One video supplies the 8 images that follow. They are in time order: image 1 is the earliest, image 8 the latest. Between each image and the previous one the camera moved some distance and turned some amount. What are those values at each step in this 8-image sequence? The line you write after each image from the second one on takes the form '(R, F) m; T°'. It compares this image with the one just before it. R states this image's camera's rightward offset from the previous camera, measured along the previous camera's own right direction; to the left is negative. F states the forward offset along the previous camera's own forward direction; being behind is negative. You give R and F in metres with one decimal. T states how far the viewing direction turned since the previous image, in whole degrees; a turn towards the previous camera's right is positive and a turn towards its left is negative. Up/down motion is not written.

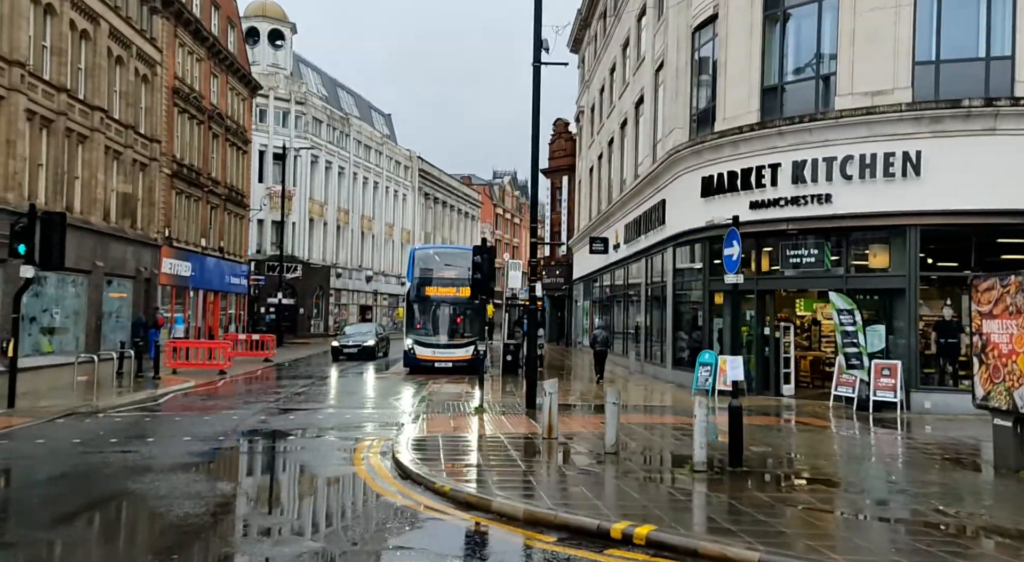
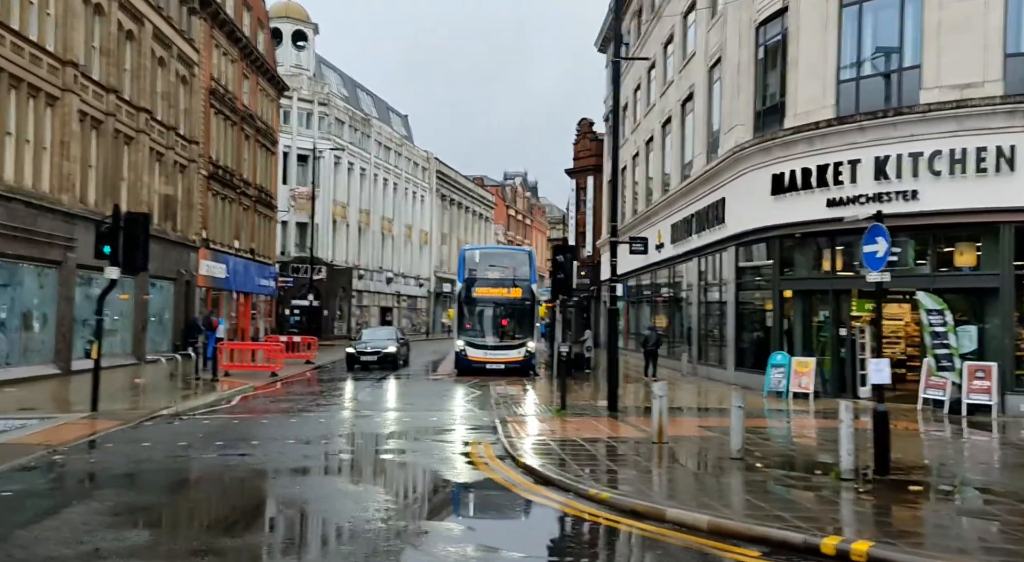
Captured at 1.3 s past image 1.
(-1.1, +0.3) m; -1°
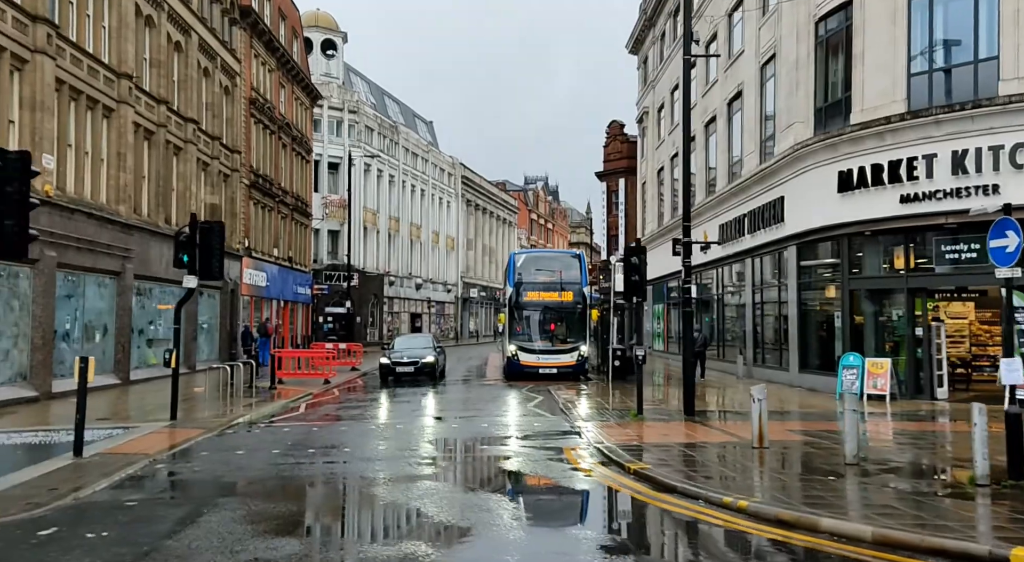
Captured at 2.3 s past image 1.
(-0.8, +0.2) m; -2°
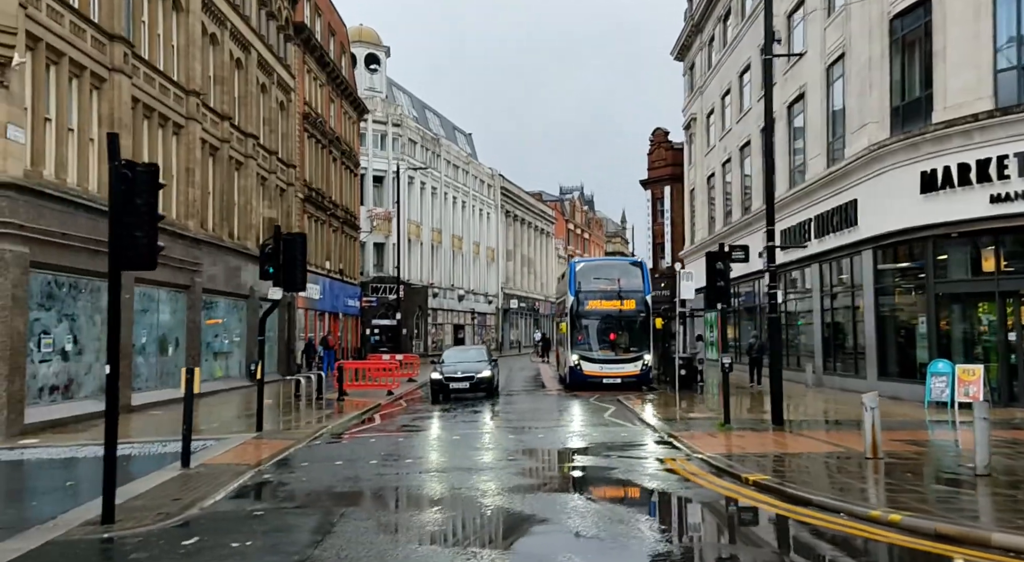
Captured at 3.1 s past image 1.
(-0.7, +0.2) m; -2°
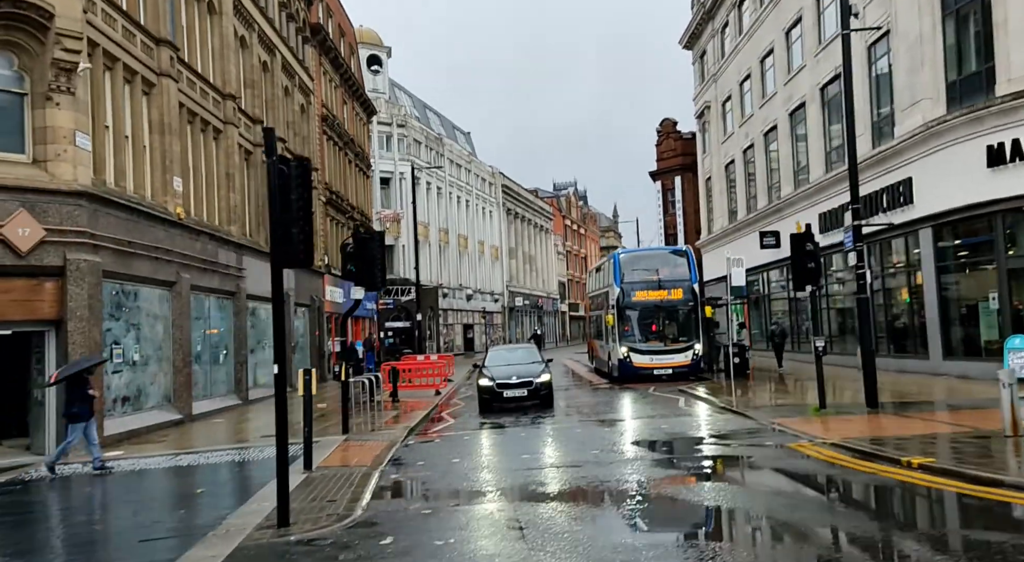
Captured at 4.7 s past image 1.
(-1.3, +0.4) m; 0°
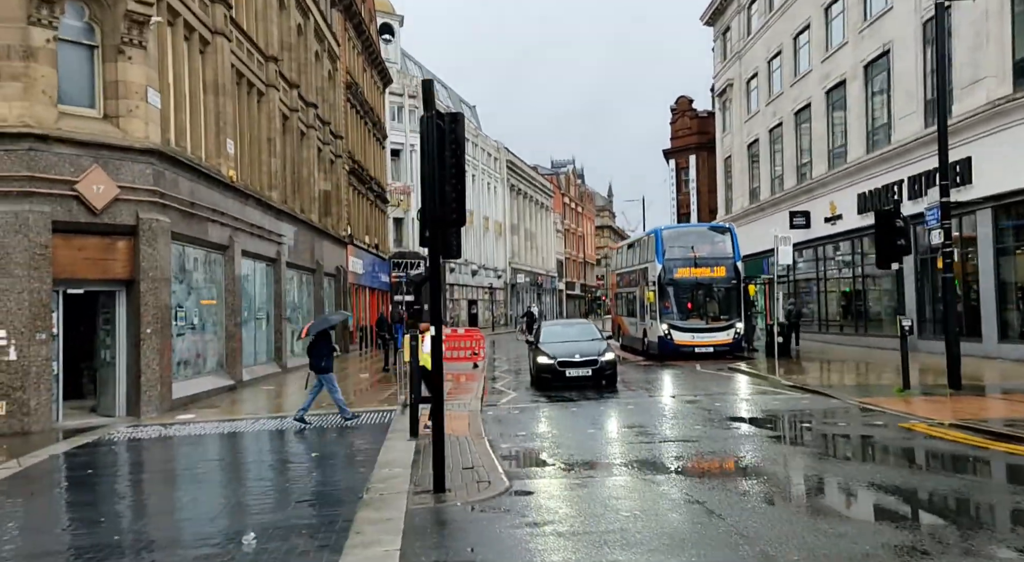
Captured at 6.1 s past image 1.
(-1.2, +0.4) m; 0°
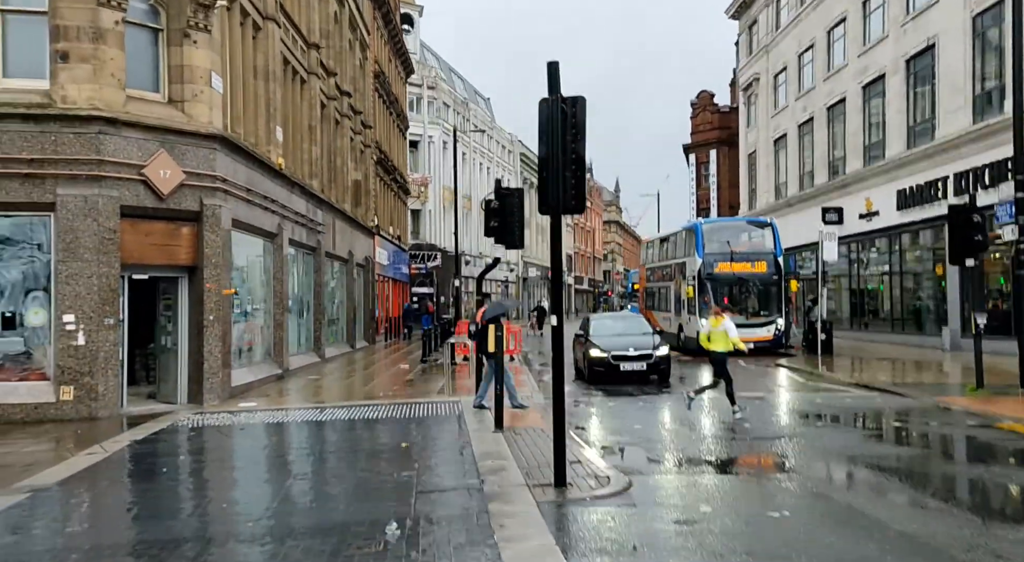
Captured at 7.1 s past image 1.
(-0.8, +0.2) m; -1°
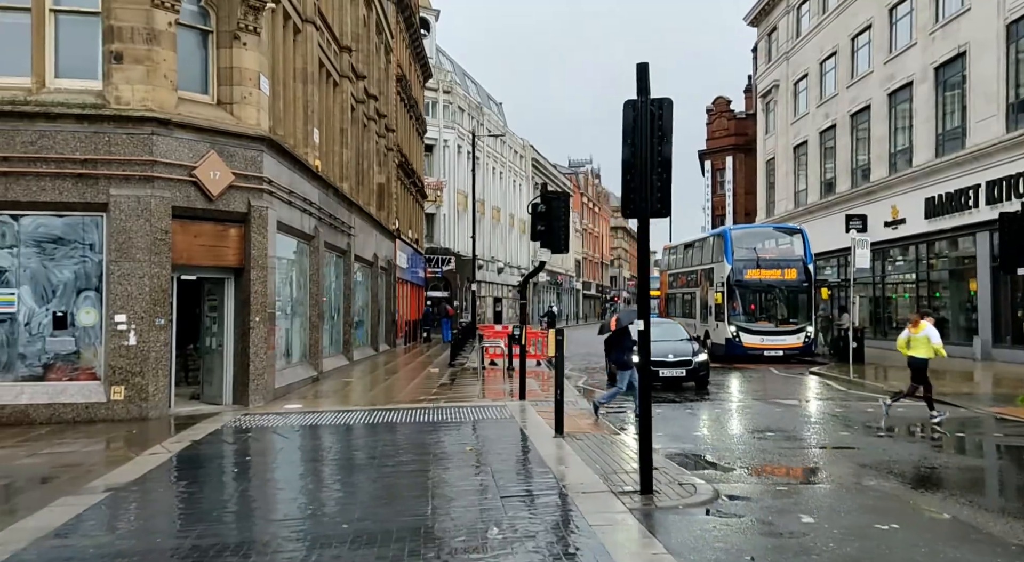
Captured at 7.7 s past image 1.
(-0.5, 0.0) m; -1°
